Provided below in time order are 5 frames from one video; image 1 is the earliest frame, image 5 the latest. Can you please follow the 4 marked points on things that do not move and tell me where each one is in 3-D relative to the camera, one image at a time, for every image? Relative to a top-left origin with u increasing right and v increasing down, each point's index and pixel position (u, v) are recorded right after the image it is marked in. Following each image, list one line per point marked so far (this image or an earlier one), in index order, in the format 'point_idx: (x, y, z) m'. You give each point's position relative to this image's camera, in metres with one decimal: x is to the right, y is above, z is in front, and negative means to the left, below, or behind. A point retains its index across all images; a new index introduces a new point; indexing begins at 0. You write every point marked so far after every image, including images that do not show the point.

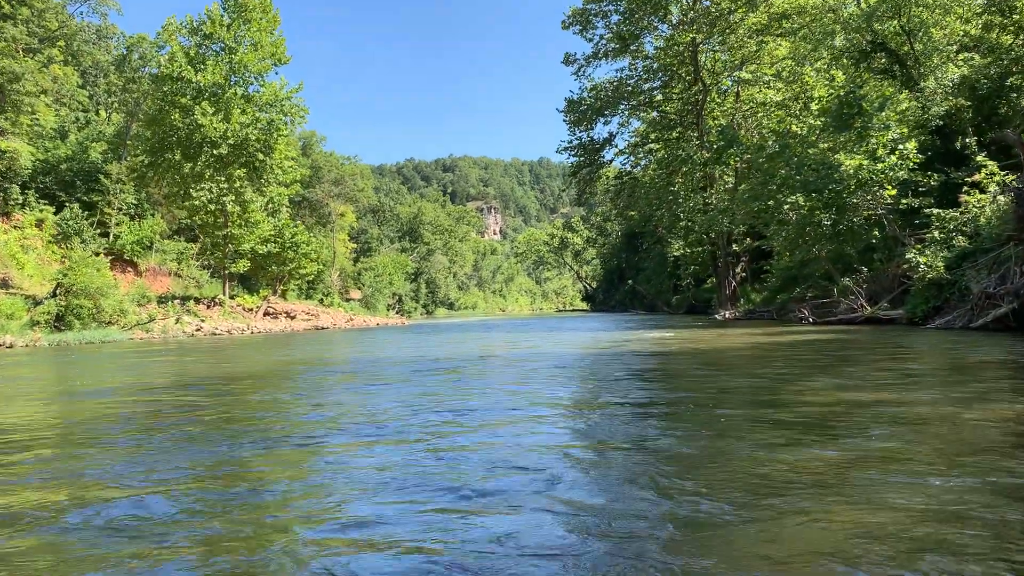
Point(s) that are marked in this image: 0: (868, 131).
0: (+8.6, +3.8, +15.8) m
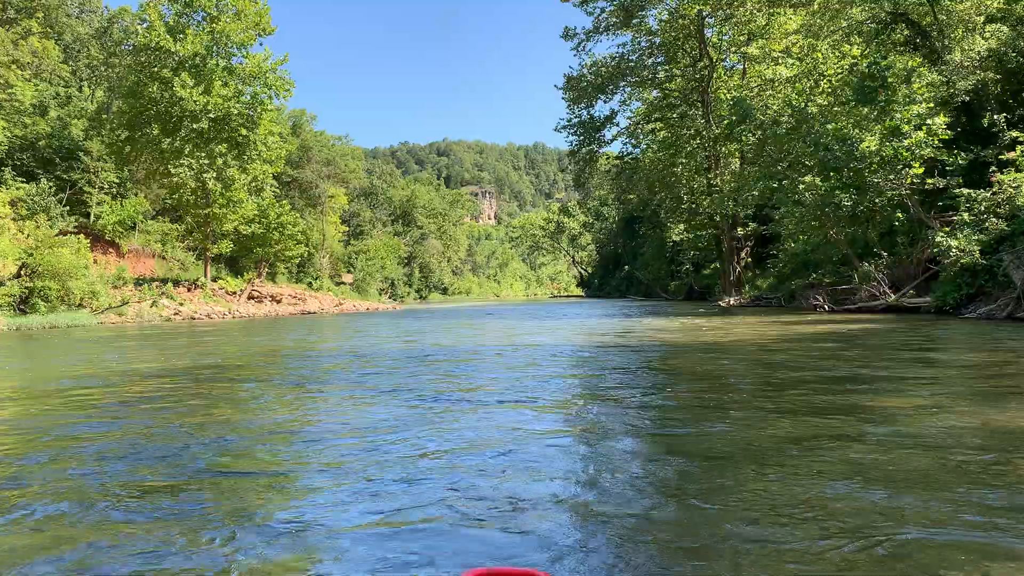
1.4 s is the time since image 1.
0: (+8.5, +4.1, +14.8) m
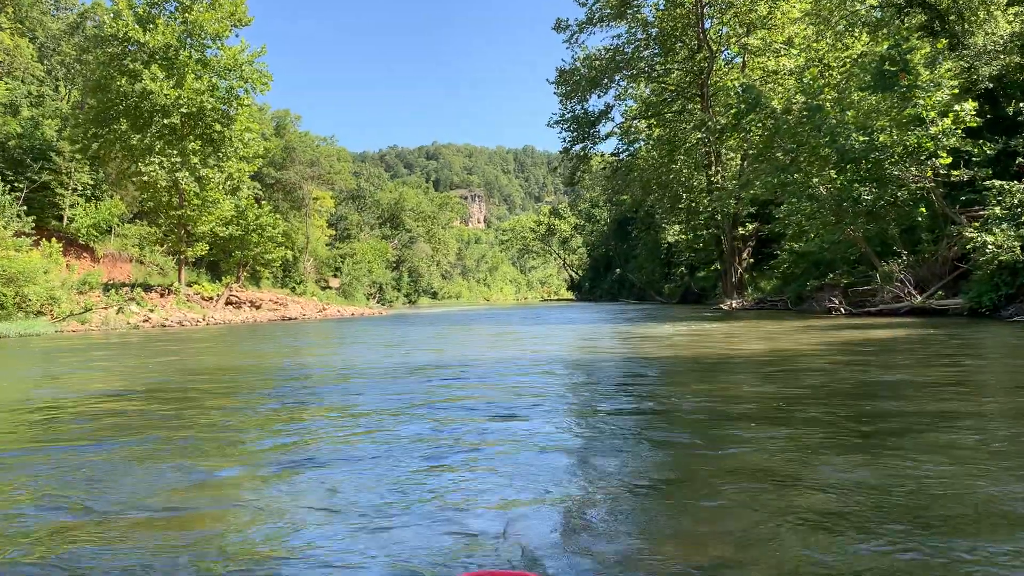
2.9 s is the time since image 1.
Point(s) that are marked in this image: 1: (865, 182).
0: (+8.4, +4.1, +13.7) m
1: (+7.8, +2.3, +14.4) m
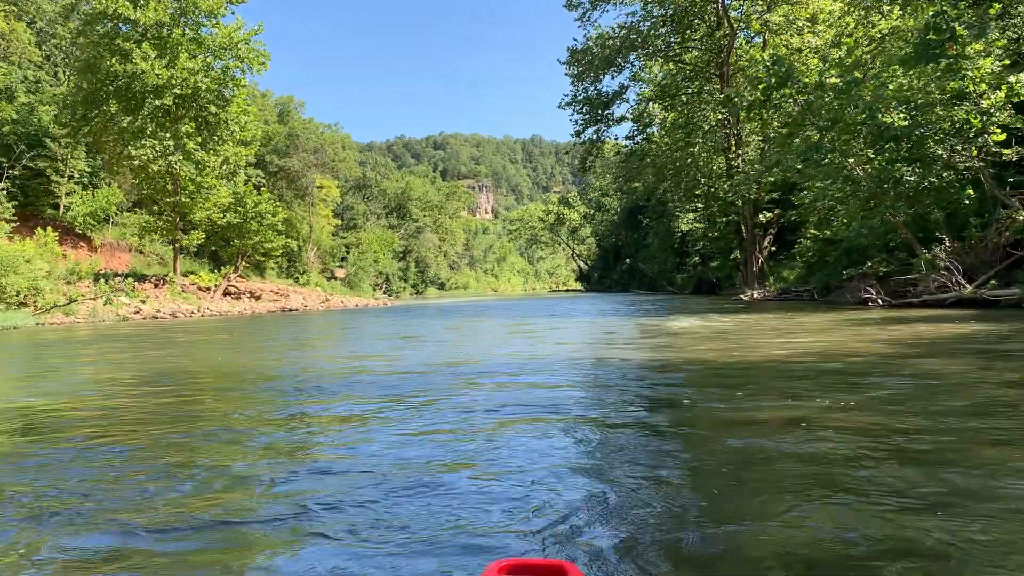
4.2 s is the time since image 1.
0: (+8.5, +4.3, +12.5) m
1: (+7.9, +2.5, +13.2) m
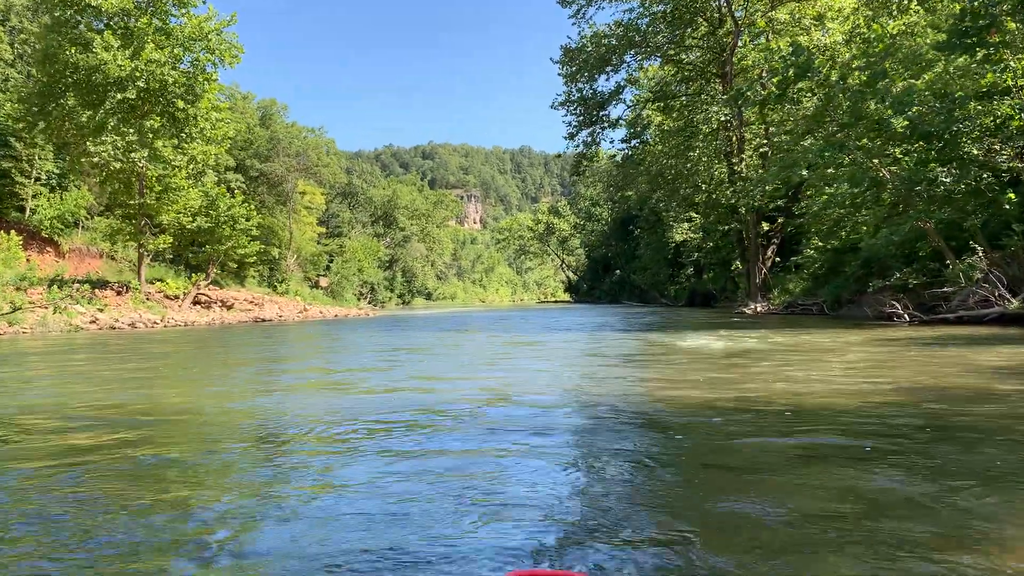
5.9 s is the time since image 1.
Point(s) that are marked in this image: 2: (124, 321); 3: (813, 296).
0: (+8.4, +4.1, +11.4) m
1: (+7.8, +2.3, +12.0) m
2: (-11.4, -1.0, +19.4) m
3: (+8.7, -0.2, +19.0) m
